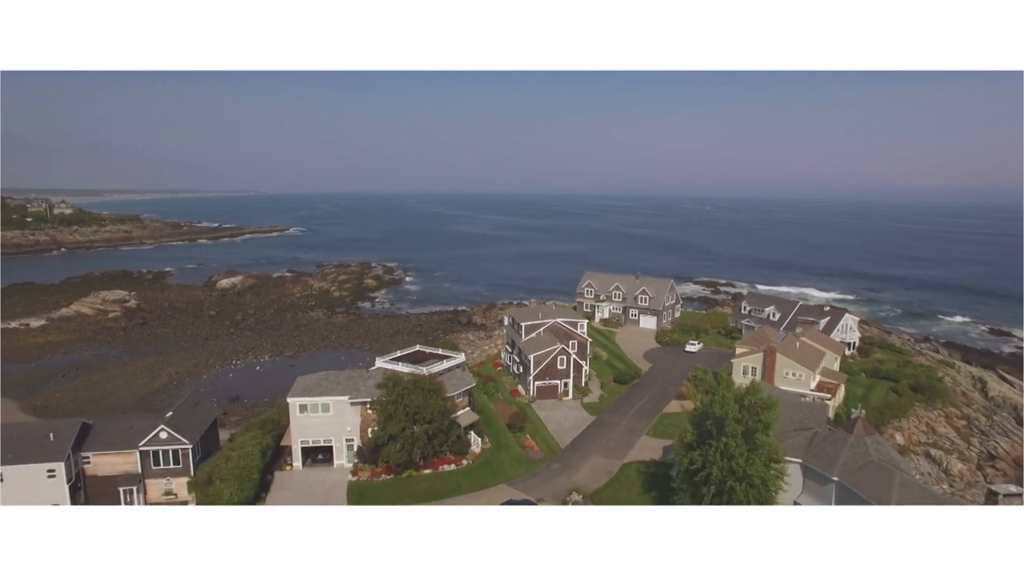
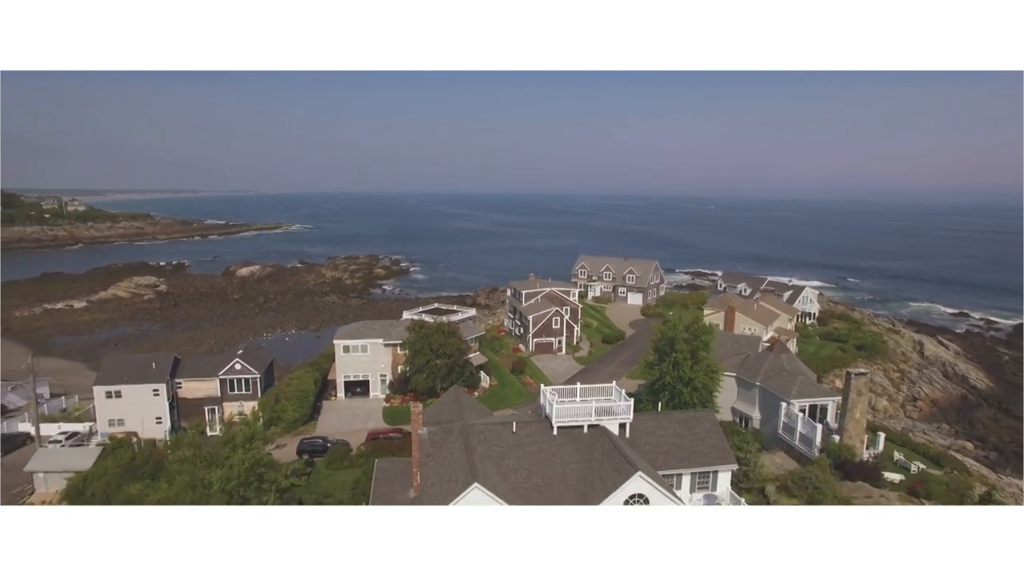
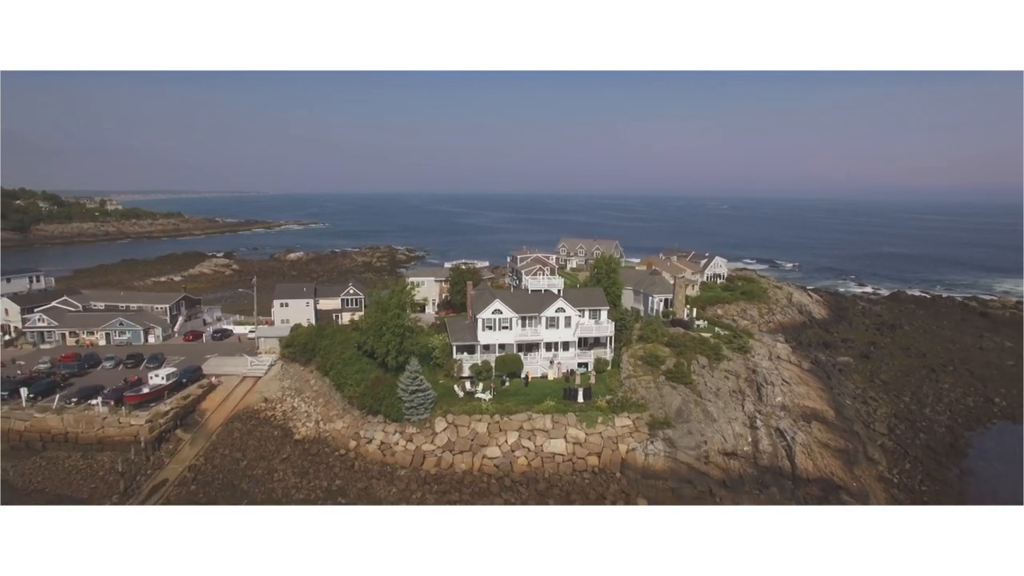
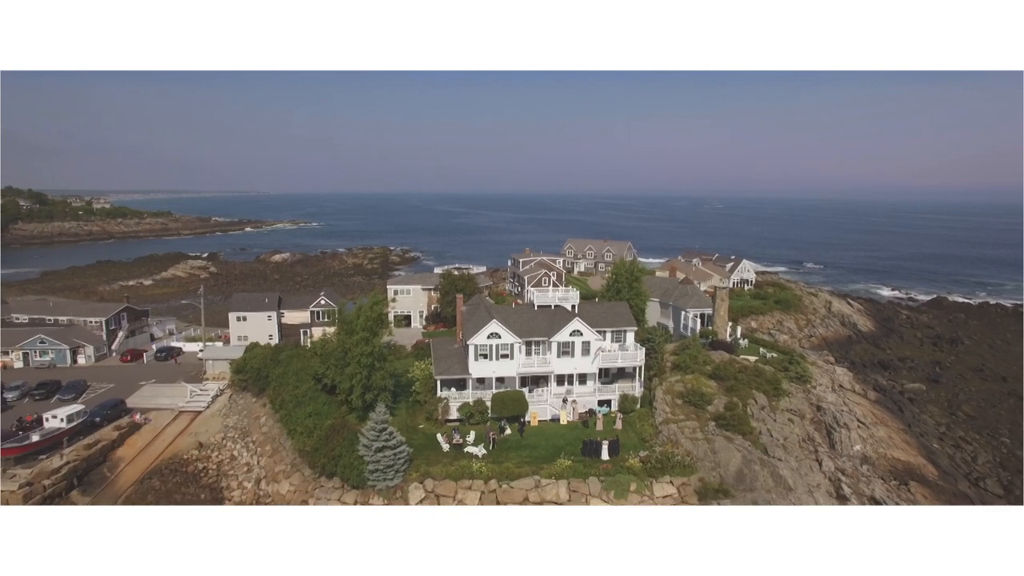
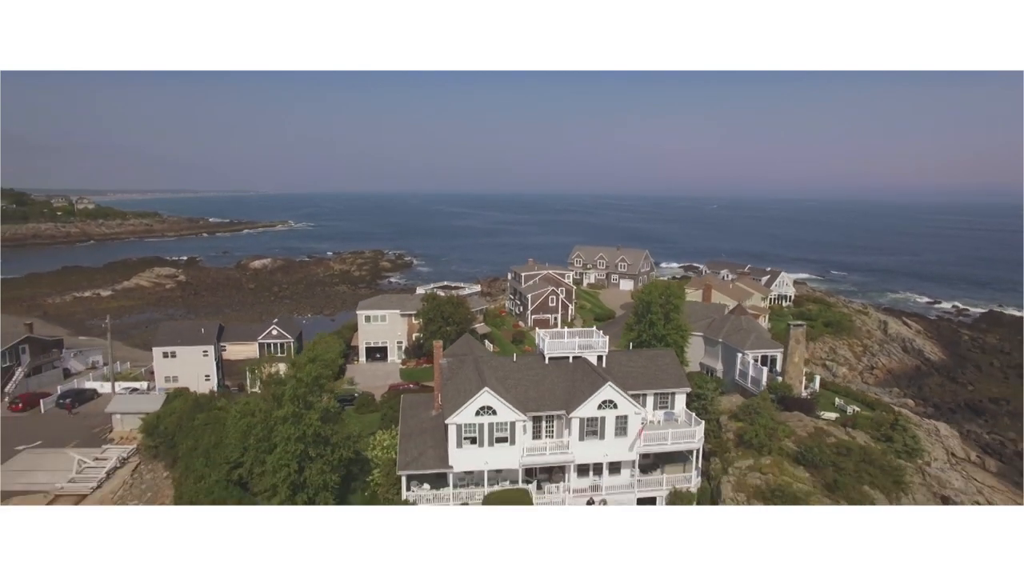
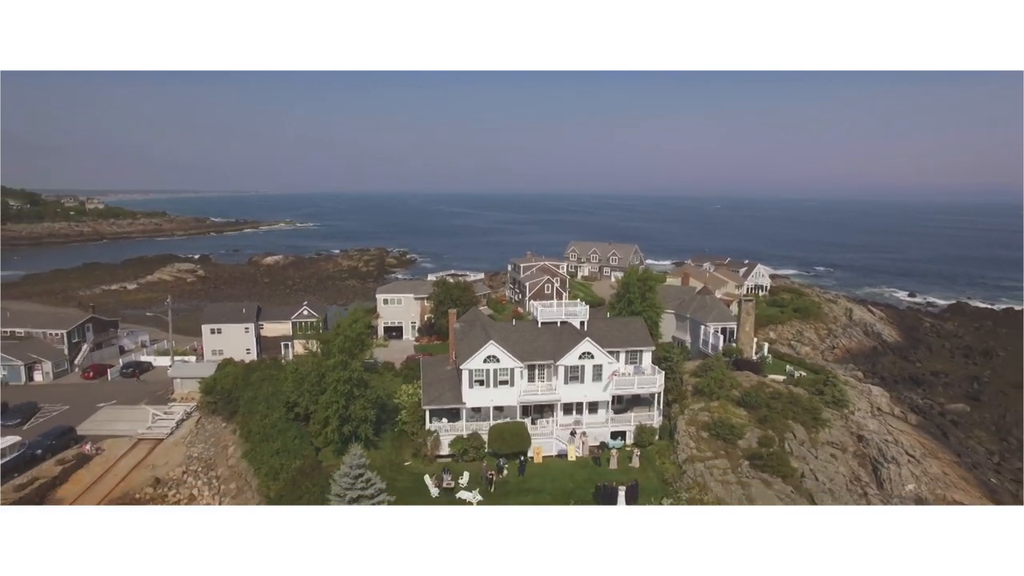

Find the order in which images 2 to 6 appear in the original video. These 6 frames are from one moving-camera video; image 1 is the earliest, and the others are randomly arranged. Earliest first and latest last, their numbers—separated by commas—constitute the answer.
2, 5, 6, 4, 3
